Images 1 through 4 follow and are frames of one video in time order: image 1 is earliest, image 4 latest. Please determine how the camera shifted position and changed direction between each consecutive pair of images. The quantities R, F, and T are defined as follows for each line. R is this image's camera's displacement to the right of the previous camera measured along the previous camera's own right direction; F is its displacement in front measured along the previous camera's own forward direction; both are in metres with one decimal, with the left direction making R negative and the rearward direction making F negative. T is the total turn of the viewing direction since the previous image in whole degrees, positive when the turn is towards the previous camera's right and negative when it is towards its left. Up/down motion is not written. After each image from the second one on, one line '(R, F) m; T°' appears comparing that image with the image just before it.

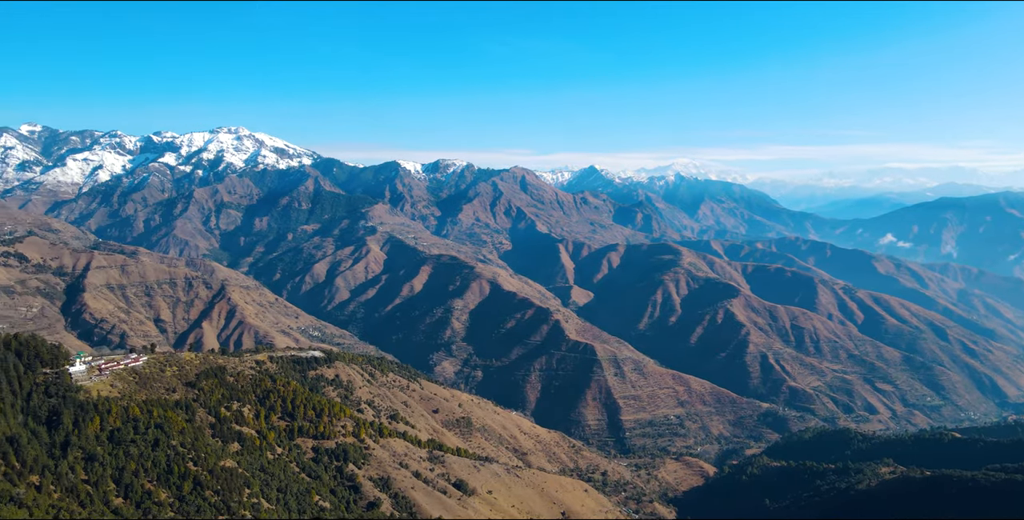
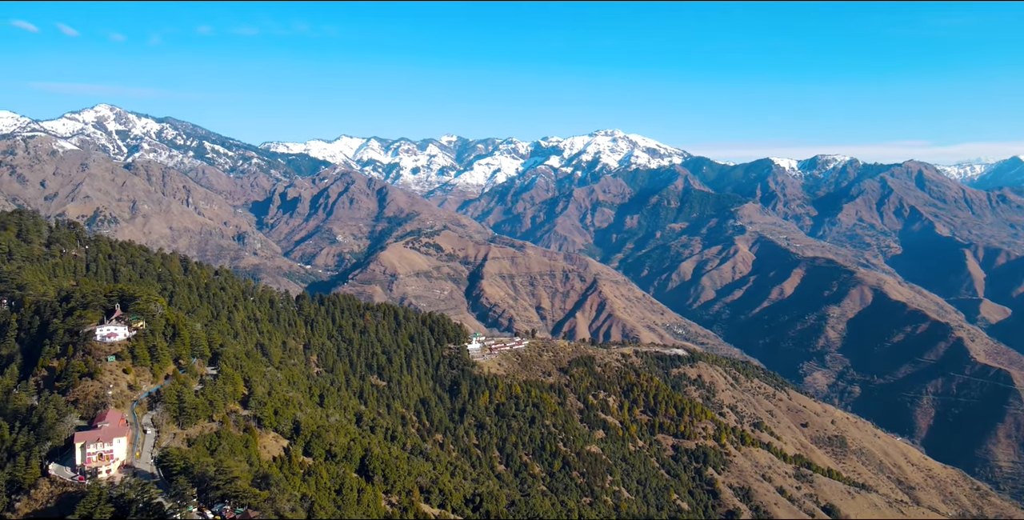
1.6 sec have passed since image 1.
(-0.4, +1.3) m; -28°
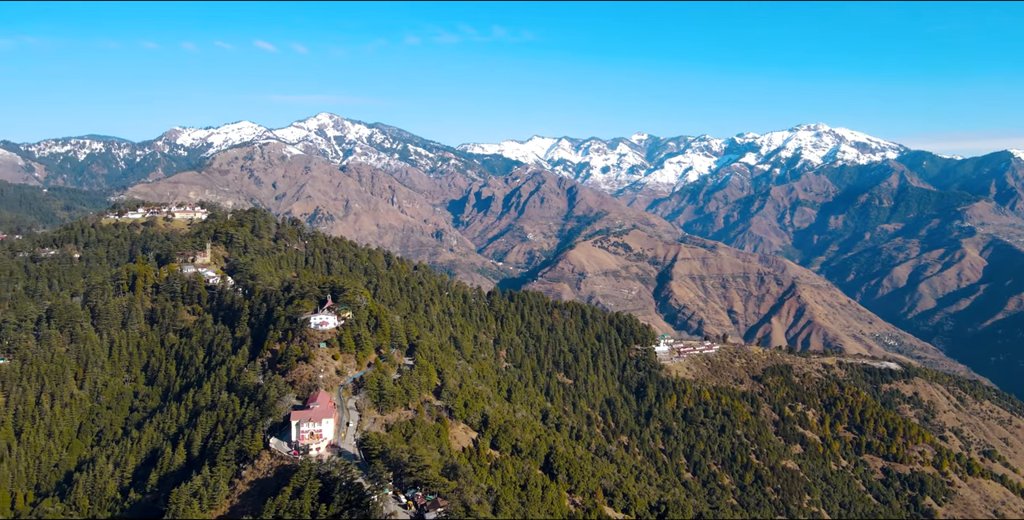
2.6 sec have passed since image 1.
(-0.2, +1.0) m; -15°
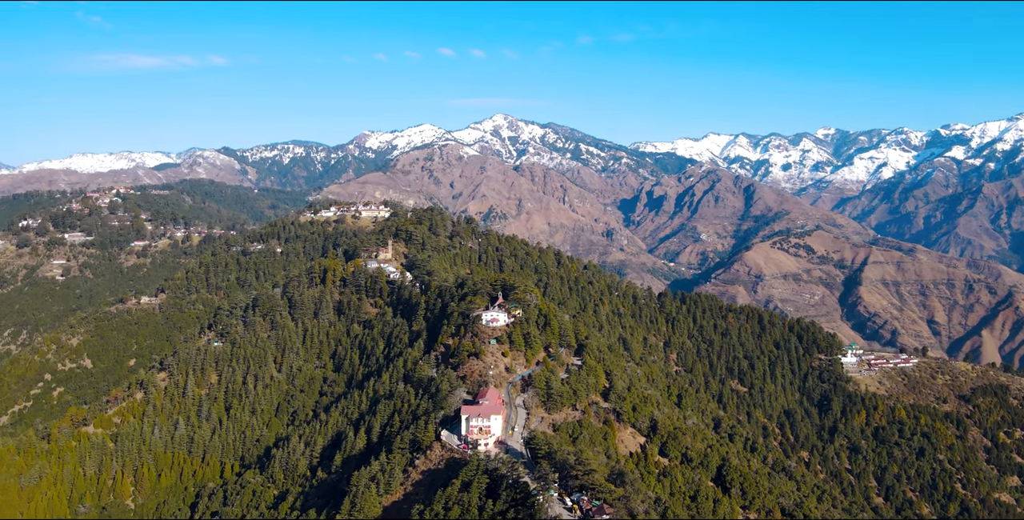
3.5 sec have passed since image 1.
(-0.1, +1.1) m; -13°
